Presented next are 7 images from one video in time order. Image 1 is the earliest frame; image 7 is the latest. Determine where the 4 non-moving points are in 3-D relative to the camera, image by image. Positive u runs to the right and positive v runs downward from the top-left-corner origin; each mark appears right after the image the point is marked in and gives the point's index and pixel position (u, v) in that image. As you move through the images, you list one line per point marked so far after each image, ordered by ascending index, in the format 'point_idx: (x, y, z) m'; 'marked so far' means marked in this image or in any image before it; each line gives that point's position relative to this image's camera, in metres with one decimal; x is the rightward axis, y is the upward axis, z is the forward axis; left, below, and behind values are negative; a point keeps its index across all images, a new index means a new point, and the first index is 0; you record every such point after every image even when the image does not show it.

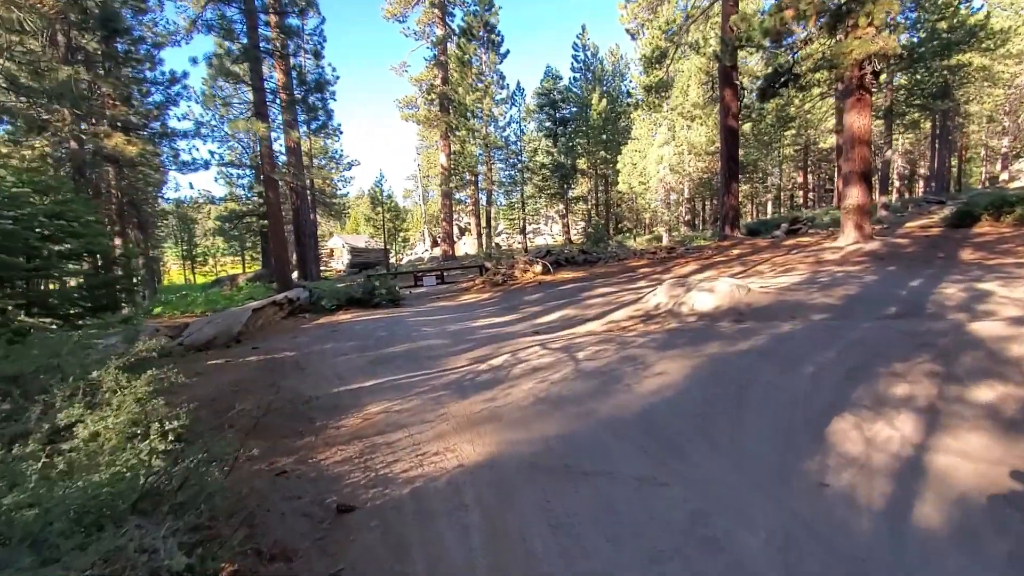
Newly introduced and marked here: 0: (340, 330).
0: (-2.7, -0.7, +8.3) m
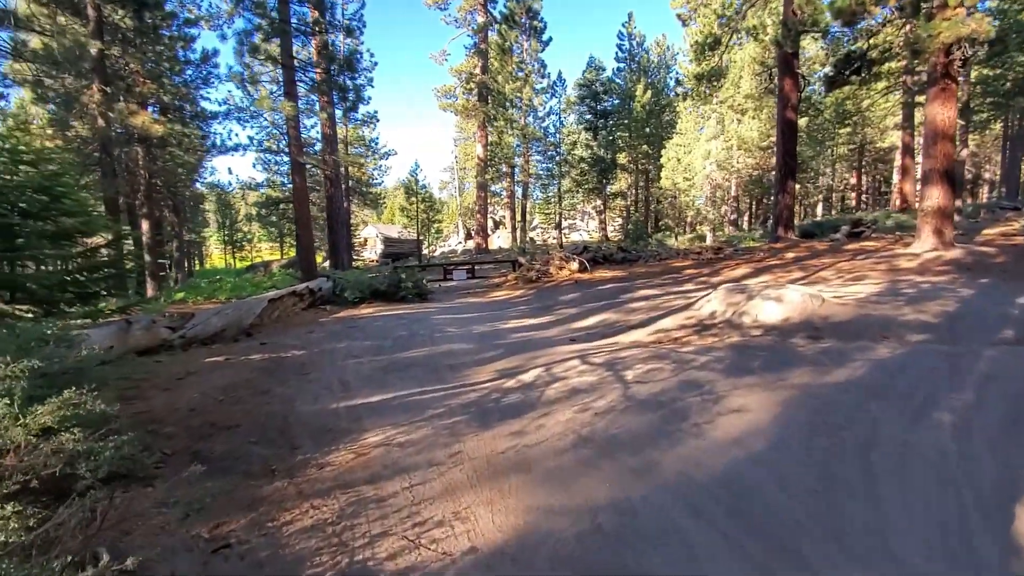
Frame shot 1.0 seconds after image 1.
0: (-2.3, -0.6, +7.7) m
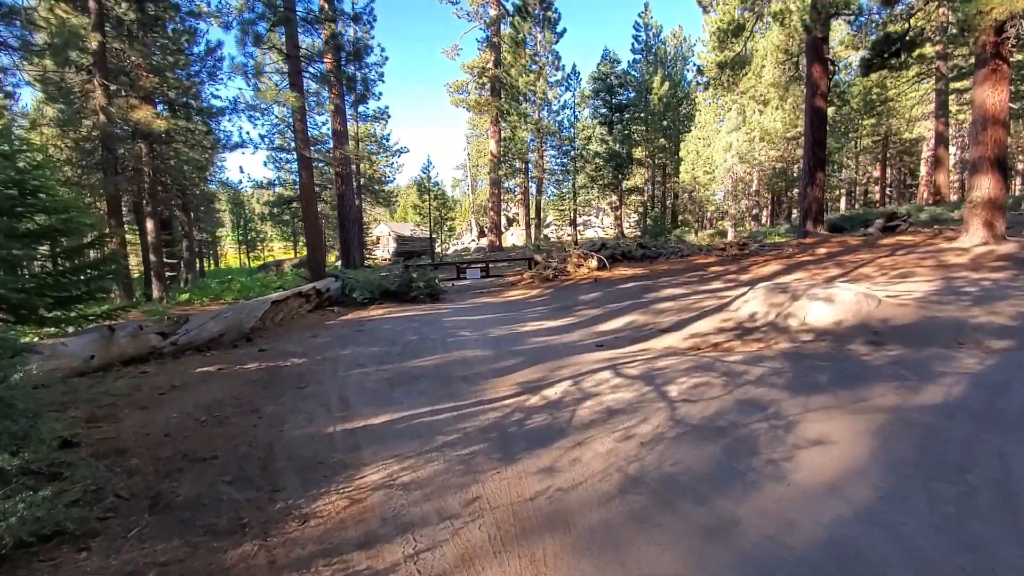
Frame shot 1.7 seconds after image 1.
0: (-2.0, -0.6, +7.2) m
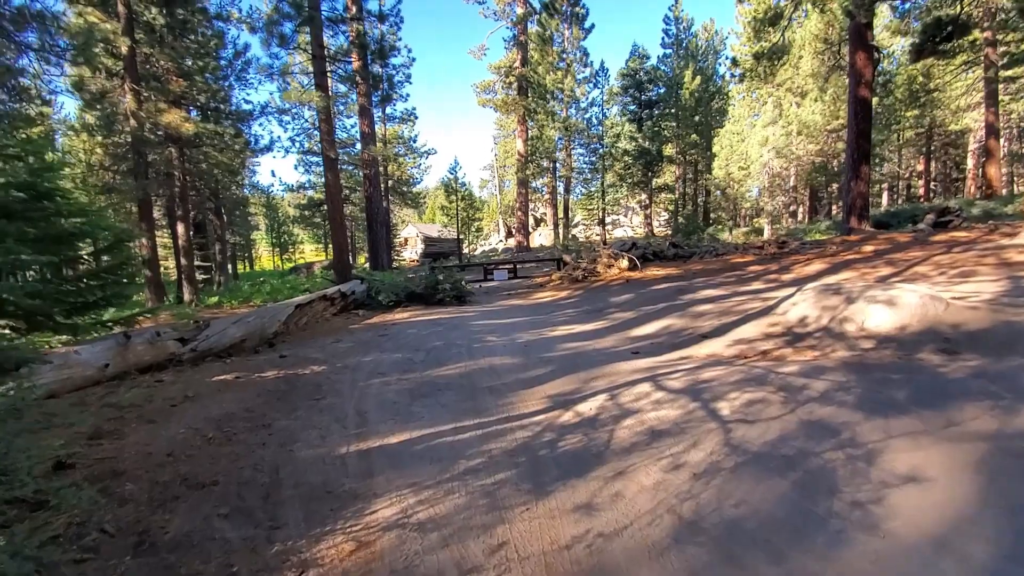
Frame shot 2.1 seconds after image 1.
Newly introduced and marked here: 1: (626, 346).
0: (-1.6, -0.6, +6.9) m
1: (+1.3, -0.6, +5.8) m
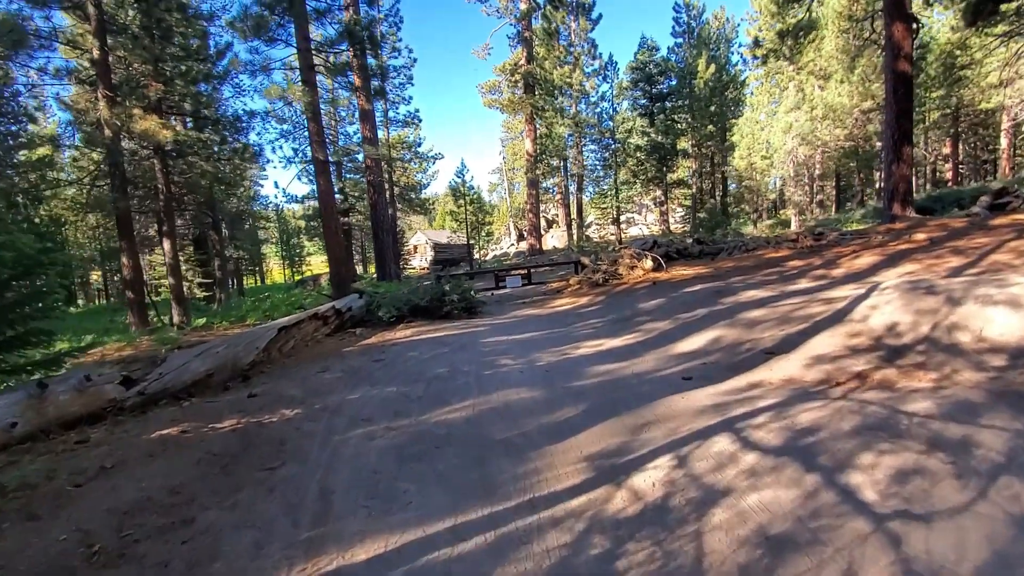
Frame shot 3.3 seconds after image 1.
0: (-1.4, -0.8, +5.9) m
1: (+1.4, -0.7, +4.6) m
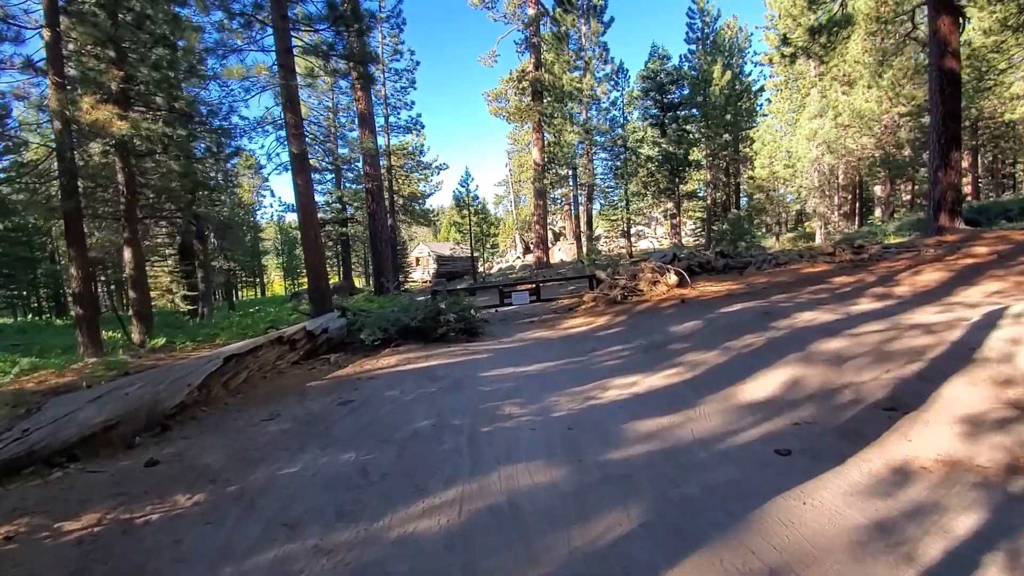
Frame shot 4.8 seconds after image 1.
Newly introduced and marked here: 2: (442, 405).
0: (-1.3, -1.0, +4.5) m
1: (+1.5, -0.9, +3.2) m
2: (-0.6, -1.0, +4.3) m
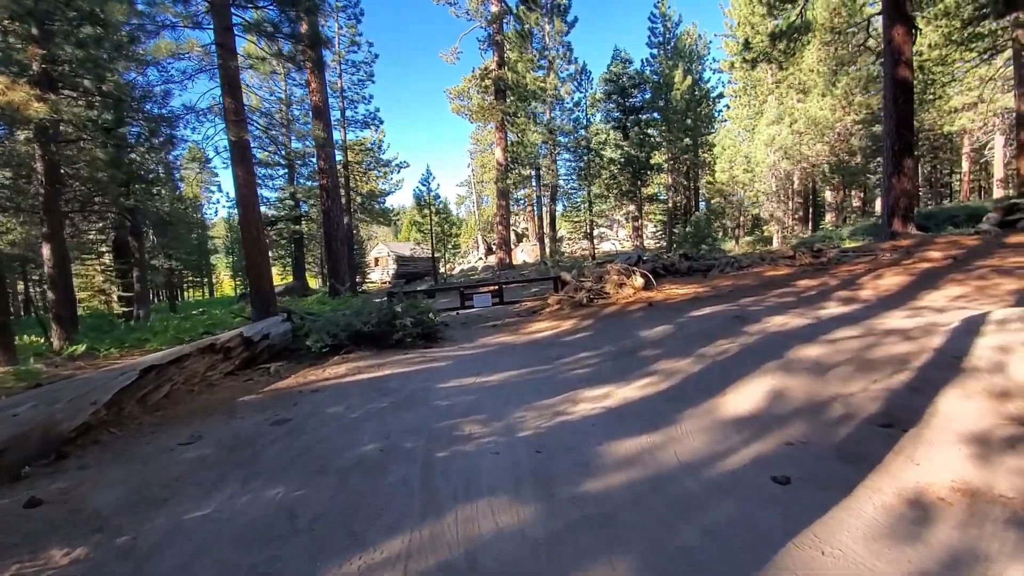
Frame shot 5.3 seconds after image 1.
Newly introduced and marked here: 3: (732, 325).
0: (-1.7, -1.0, +3.9) m
1: (+1.3, -0.9, +2.9) m
2: (-0.9, -1.0, +3.7) m
3: (+2.7, -0.5, +6.5) m
